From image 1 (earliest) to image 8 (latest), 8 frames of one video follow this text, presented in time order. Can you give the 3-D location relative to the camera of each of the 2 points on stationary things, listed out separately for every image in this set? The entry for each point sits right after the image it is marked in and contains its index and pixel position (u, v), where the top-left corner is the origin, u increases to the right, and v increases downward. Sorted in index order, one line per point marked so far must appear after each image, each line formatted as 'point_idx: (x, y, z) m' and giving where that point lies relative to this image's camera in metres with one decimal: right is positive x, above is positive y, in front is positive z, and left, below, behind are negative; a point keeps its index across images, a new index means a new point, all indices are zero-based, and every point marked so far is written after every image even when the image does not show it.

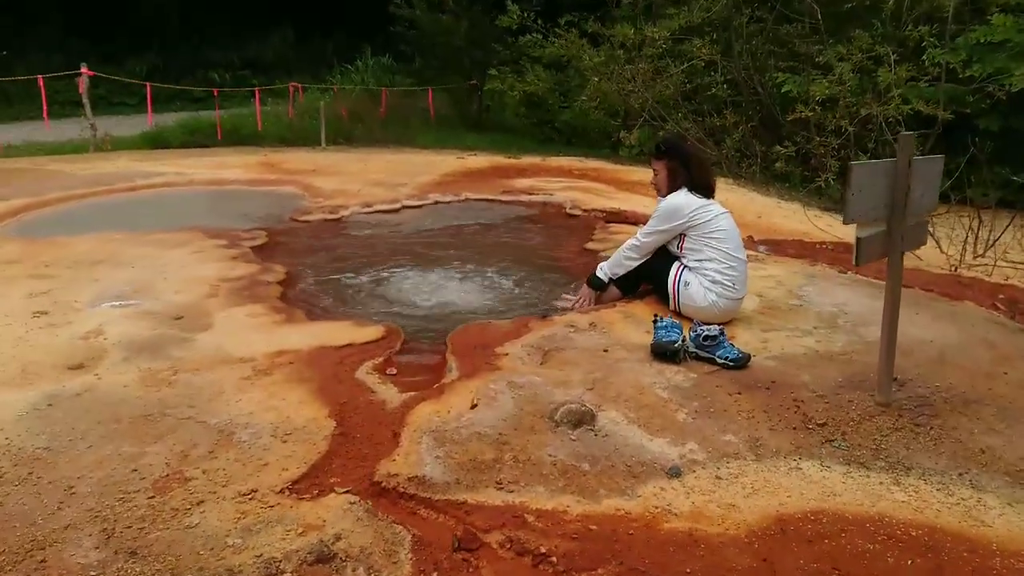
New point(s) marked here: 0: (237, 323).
0: (-1.3, -0.2, +4.1) m
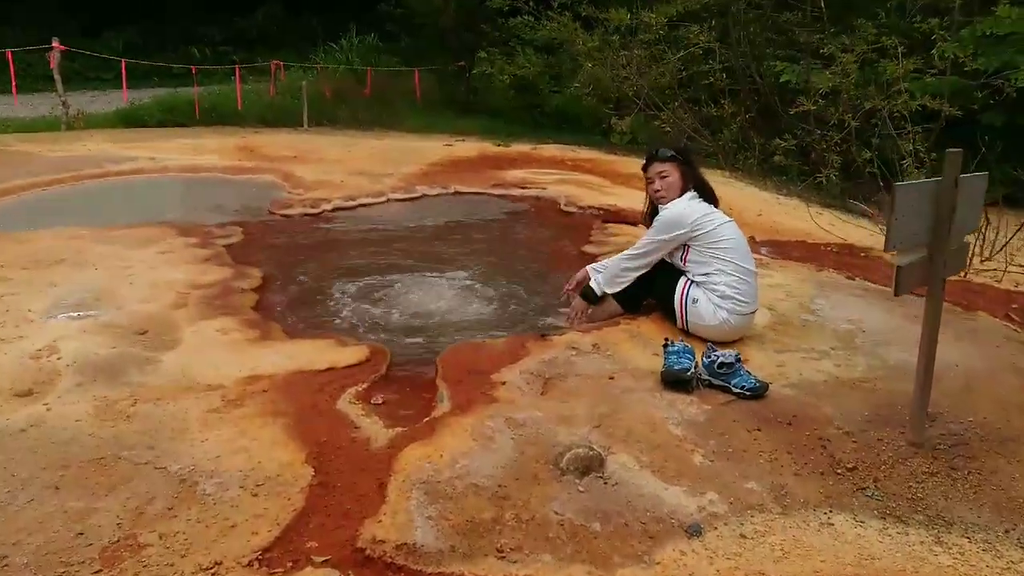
0: (-1.3, -0.2, +3.7) m
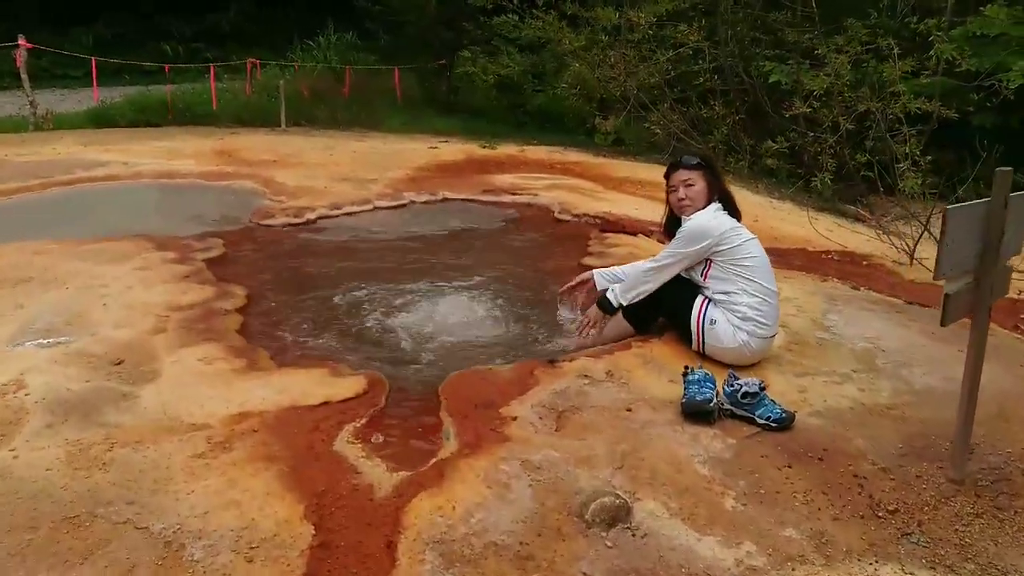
0: (-1.3, -0.3, +3.4) m
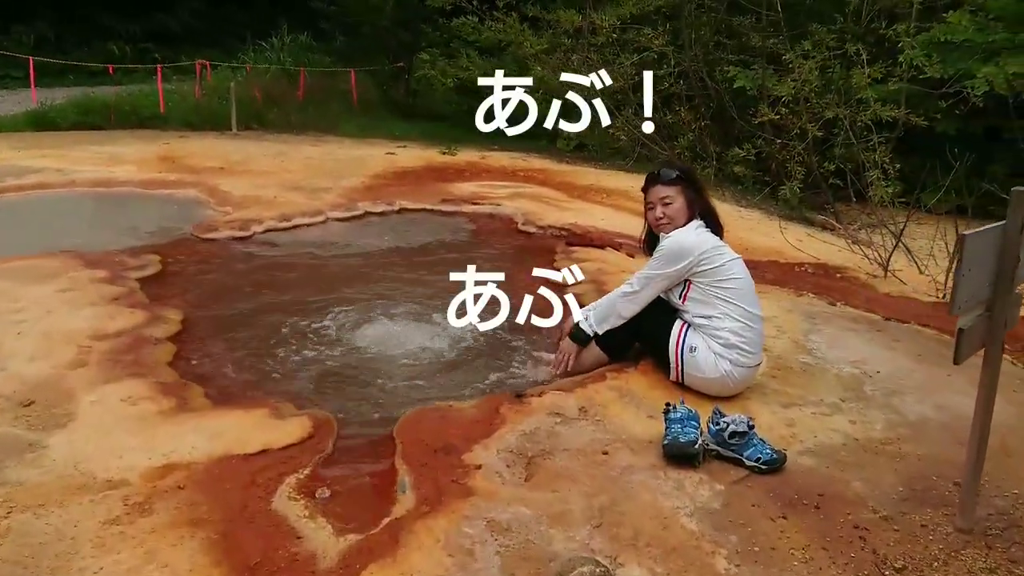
0: (-1.4, -0.4, +3.0) m
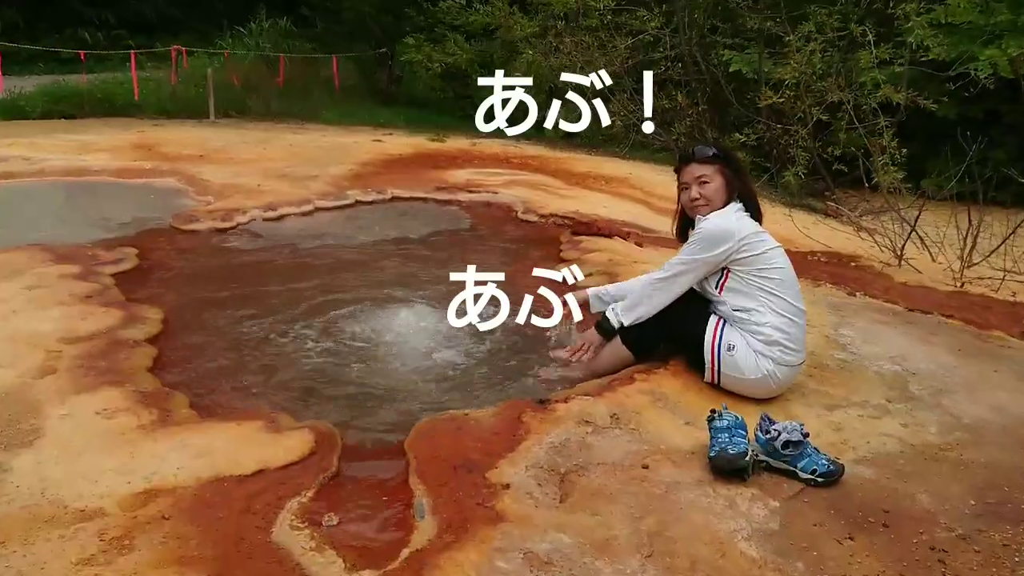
0: (-1.3, -0.4, +2.7) m
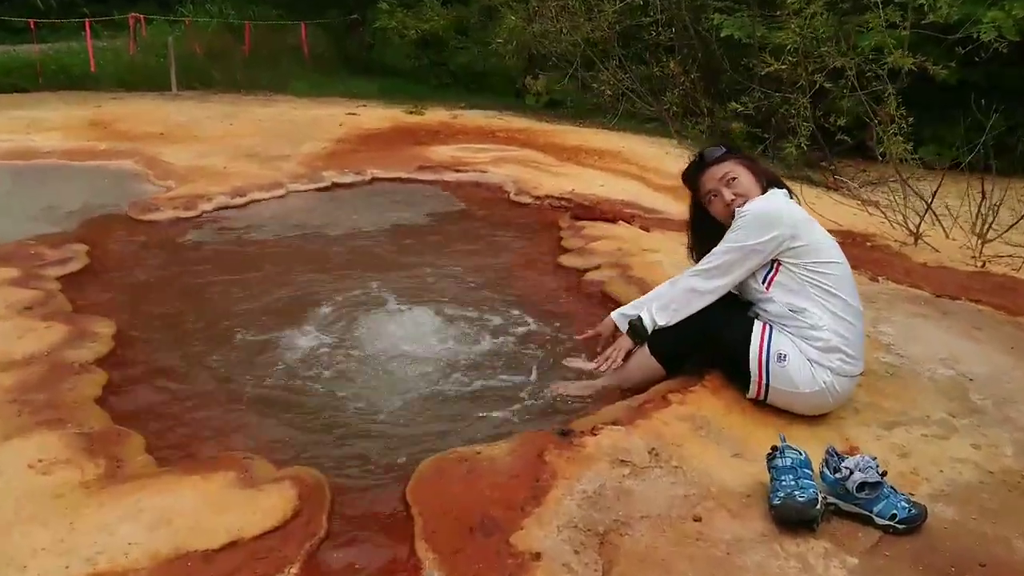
0: (-1.3, -0.5, +2.2) m
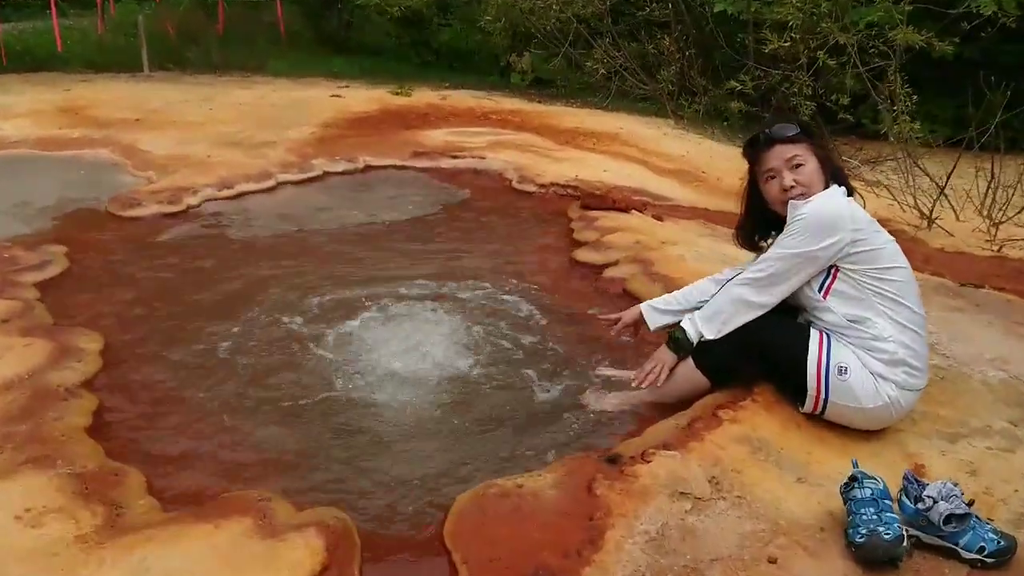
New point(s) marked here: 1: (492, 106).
0: (-1.1, -0.6, +1.9) m
1: (-0.2, +1.7, +7.9) m
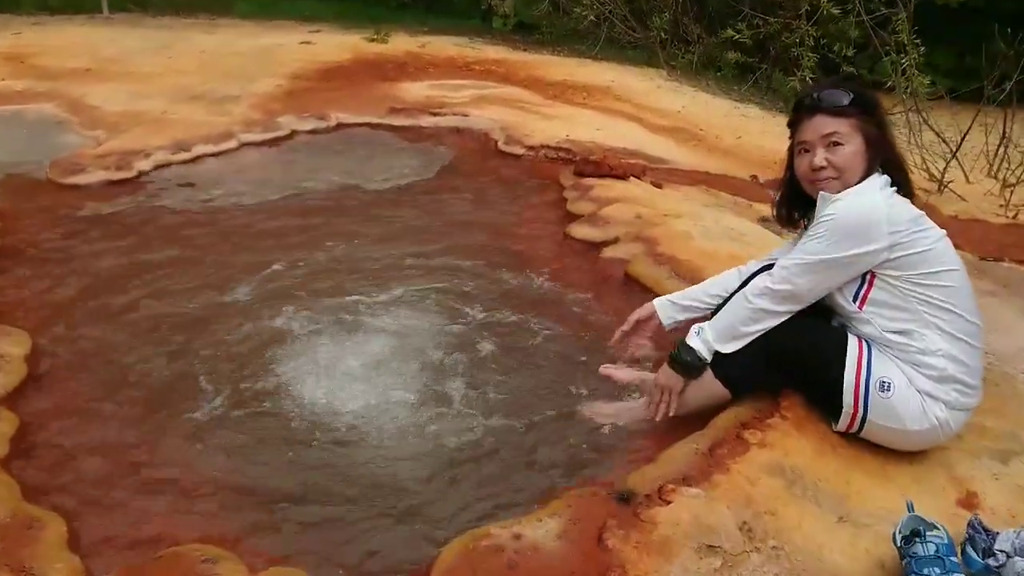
0: (-1.1, -0.6, +1.5) m
1: (-0.3, +2.0, +7.4) m
